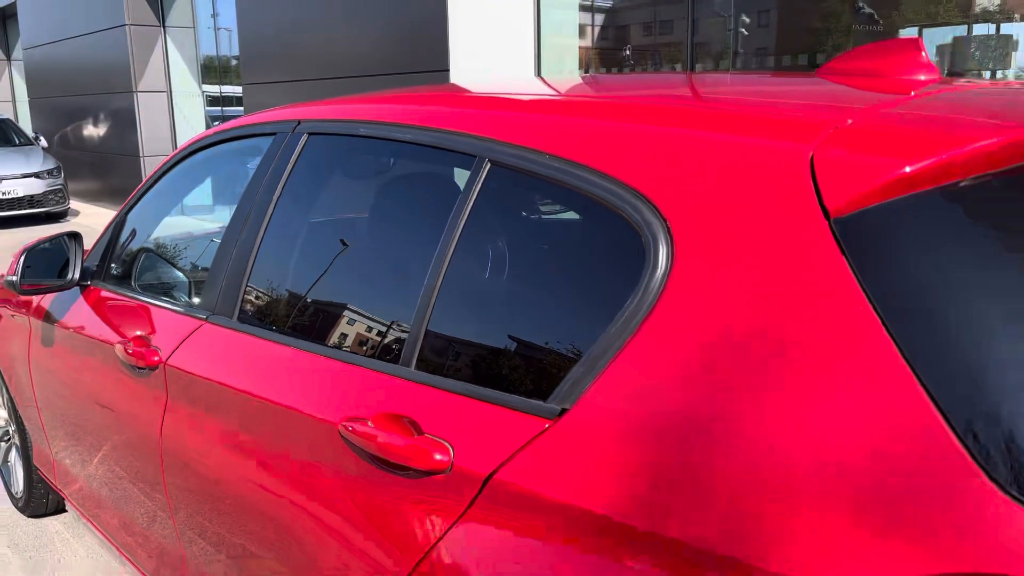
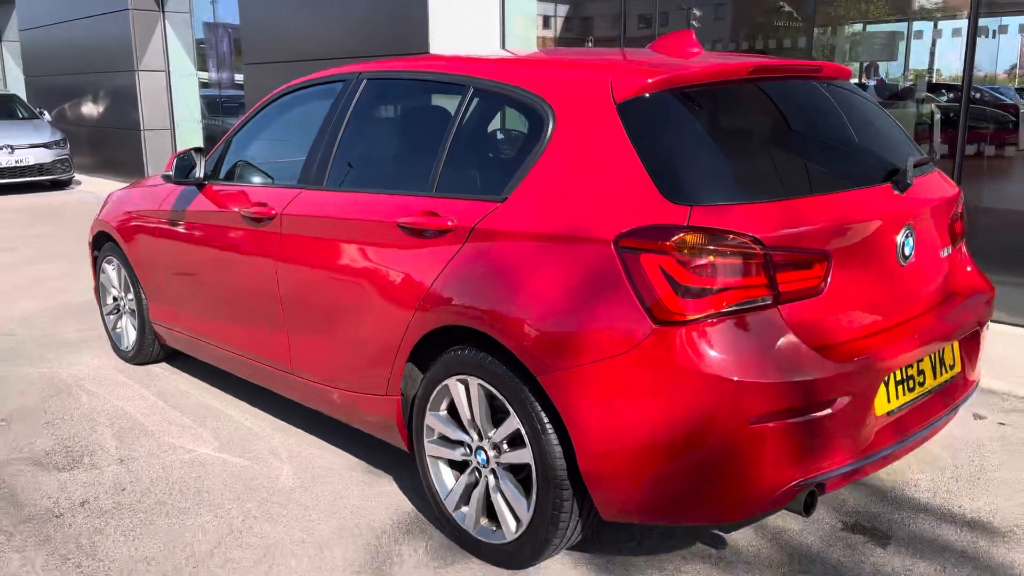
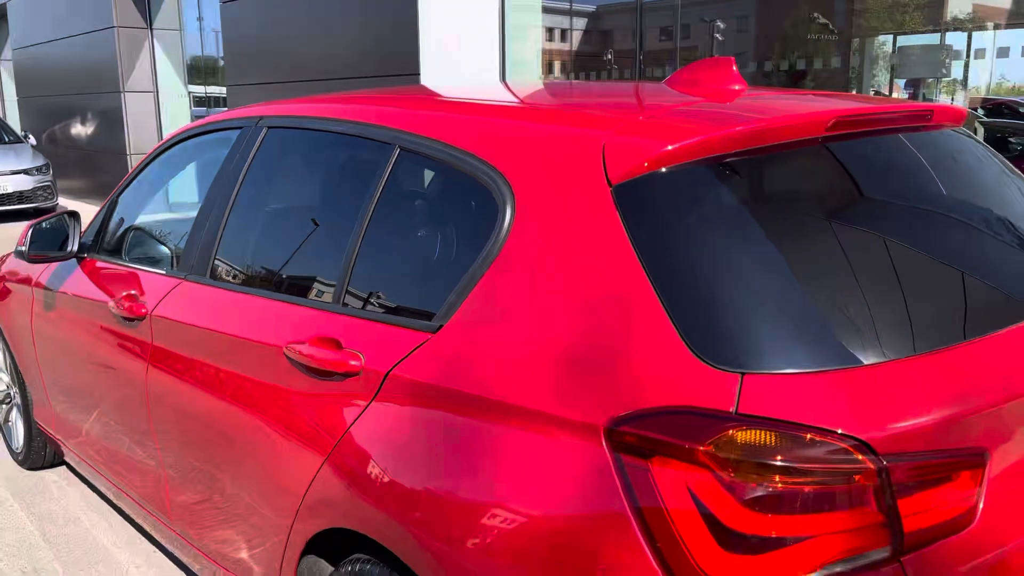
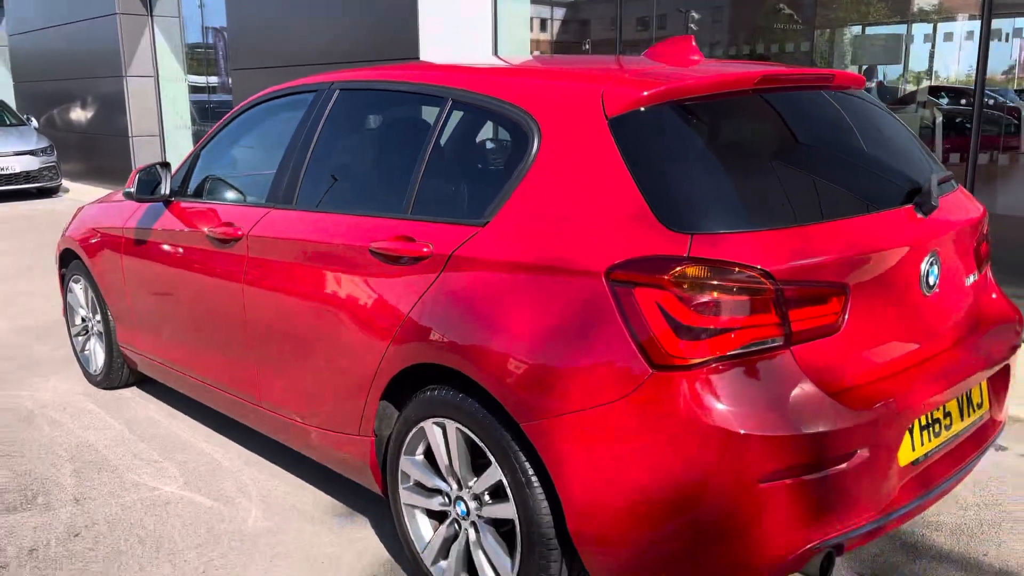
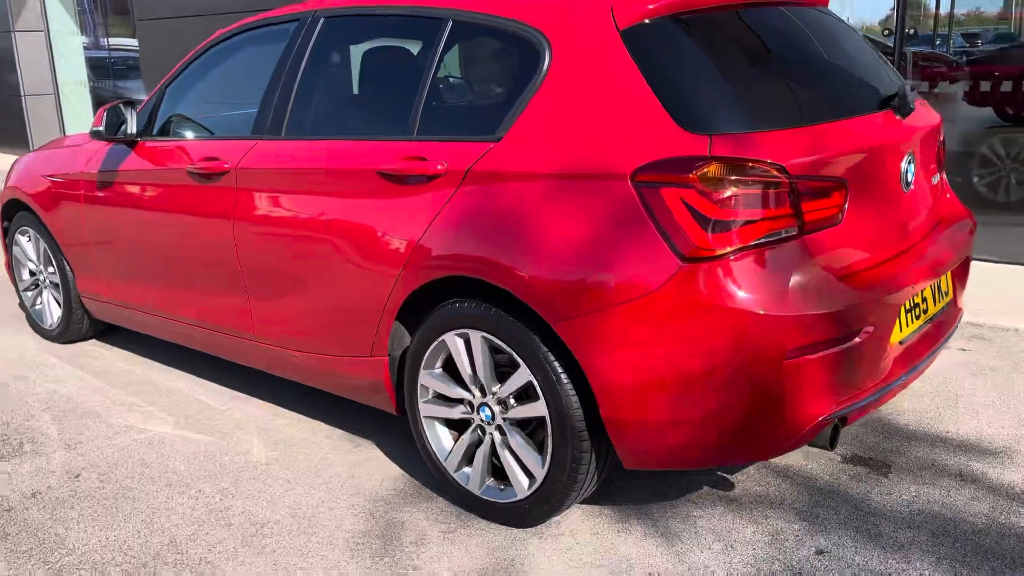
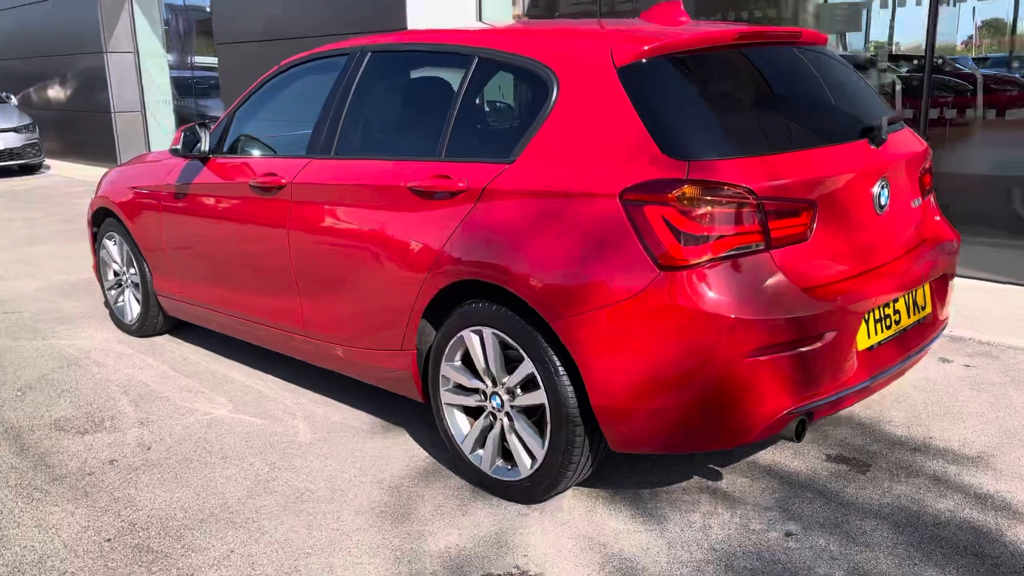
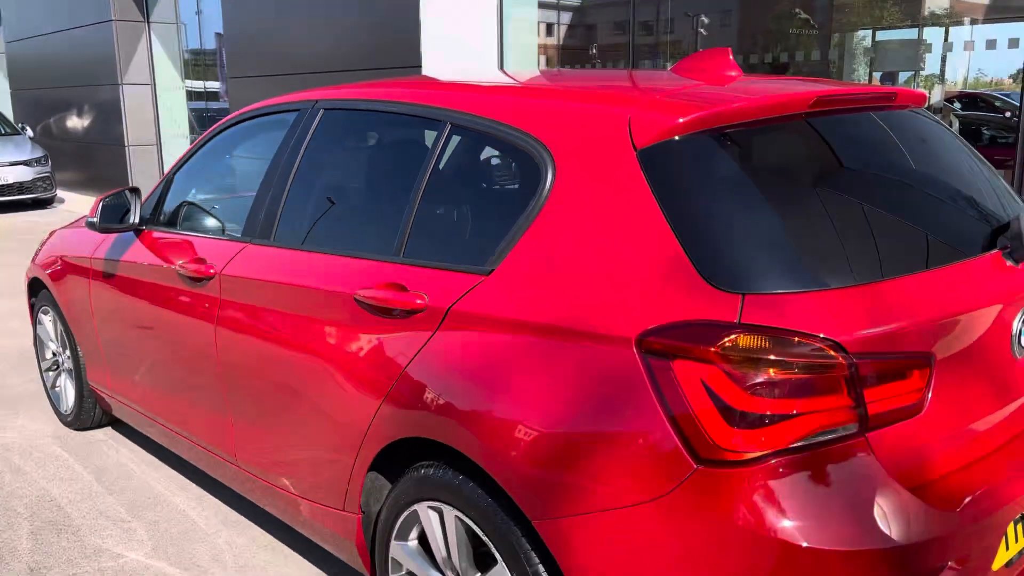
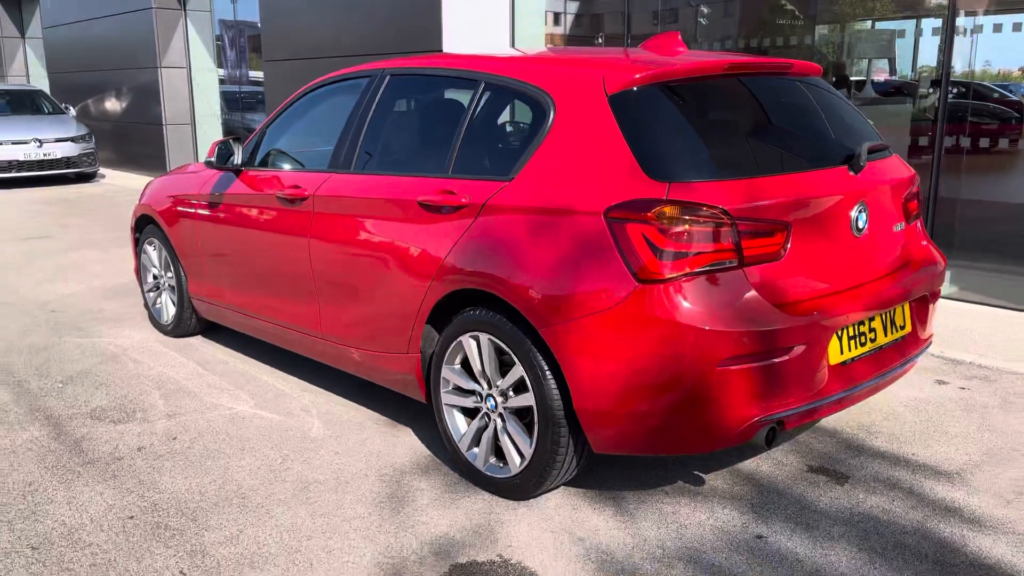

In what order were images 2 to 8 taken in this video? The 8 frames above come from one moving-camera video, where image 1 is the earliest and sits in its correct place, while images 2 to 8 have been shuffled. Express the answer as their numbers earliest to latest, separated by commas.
3, 7, 4, 2, 8, 6, 5
